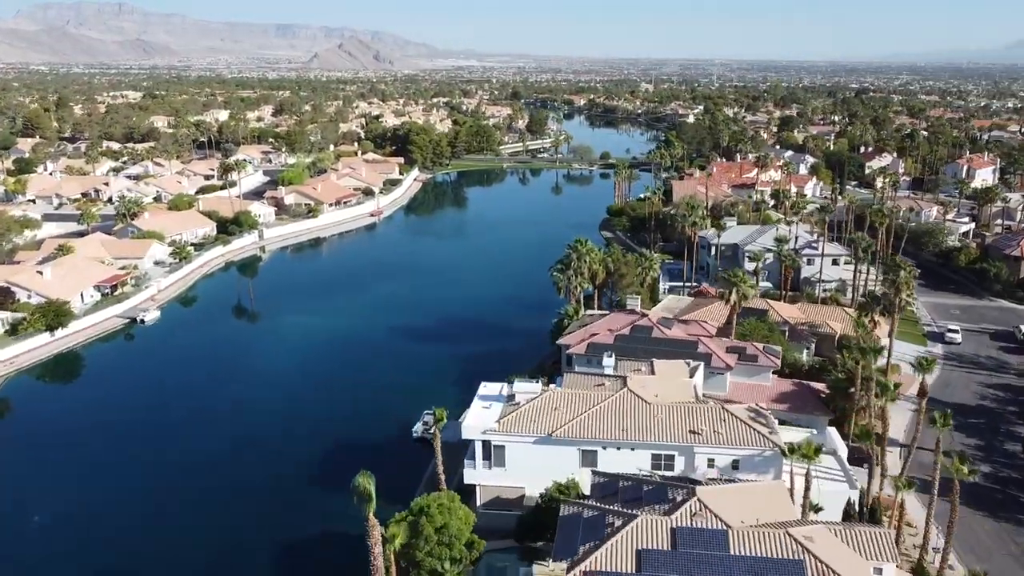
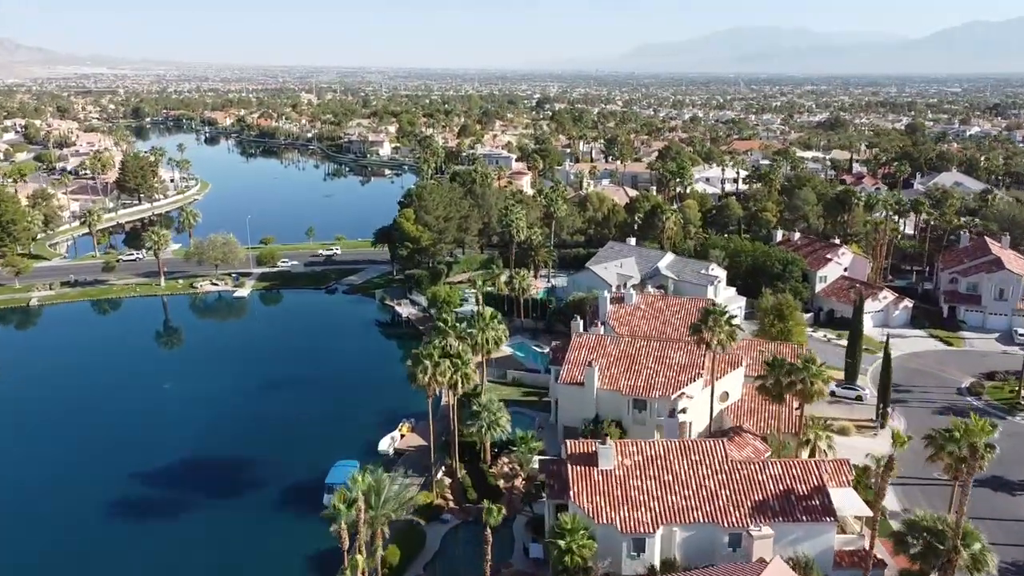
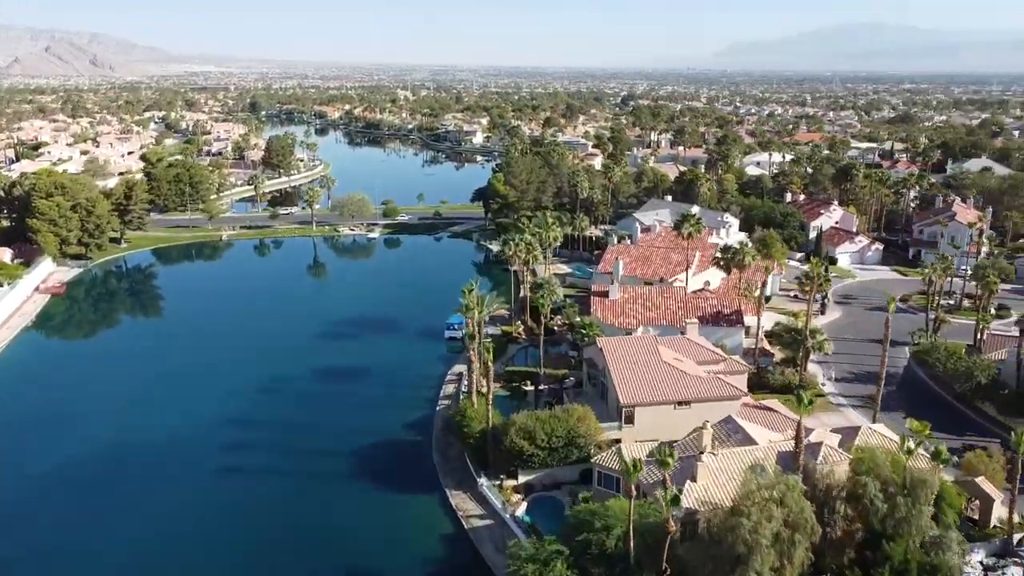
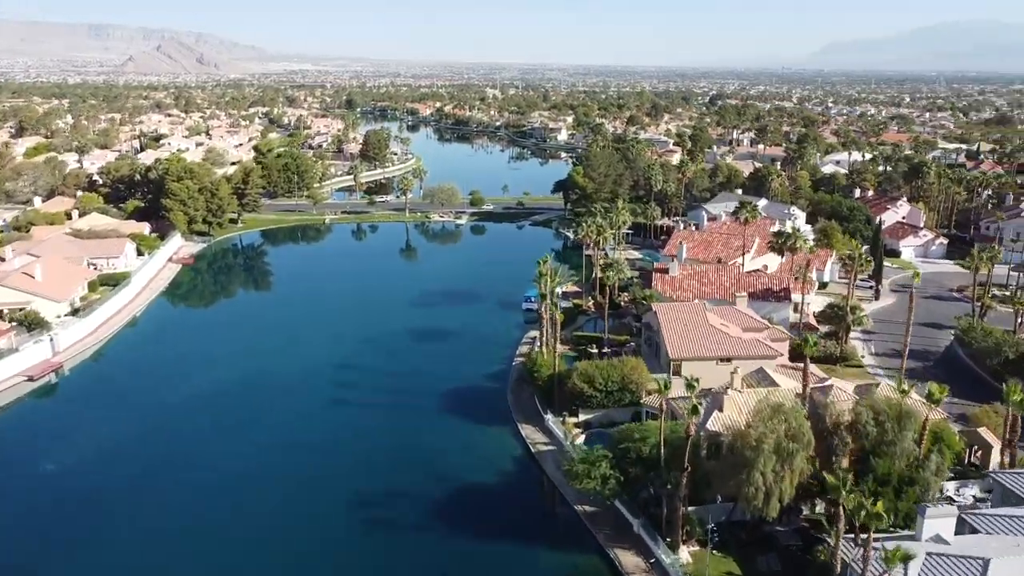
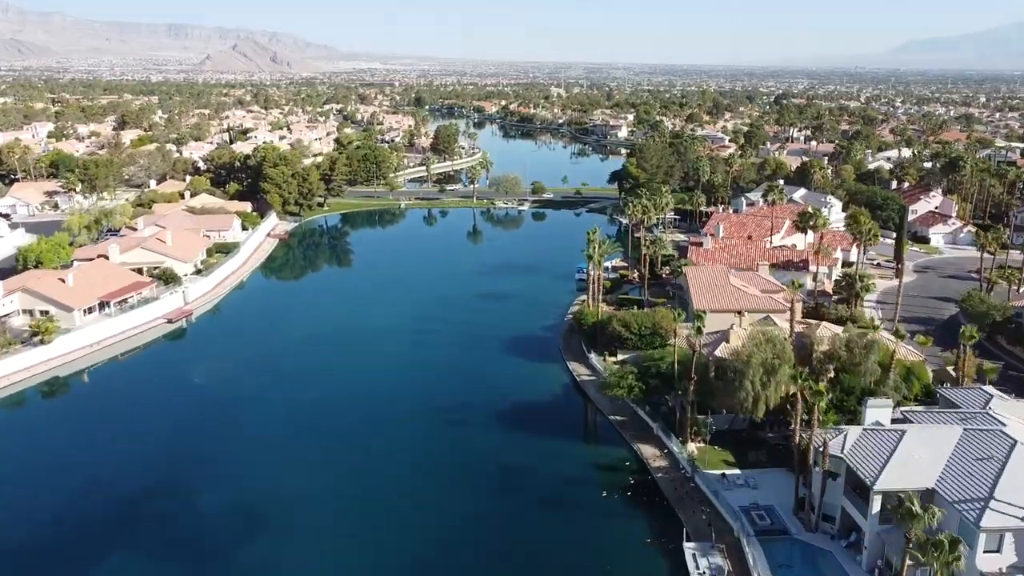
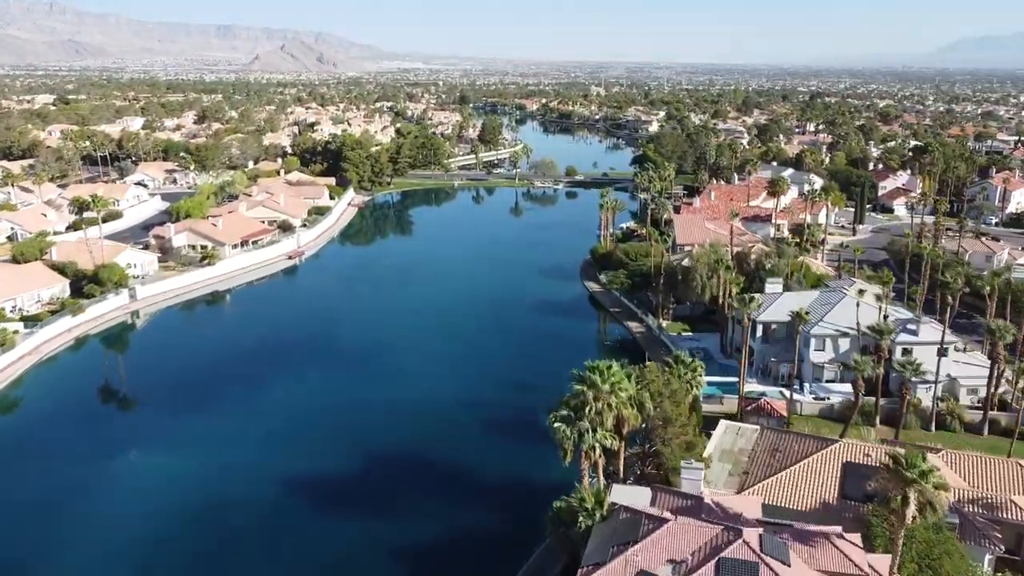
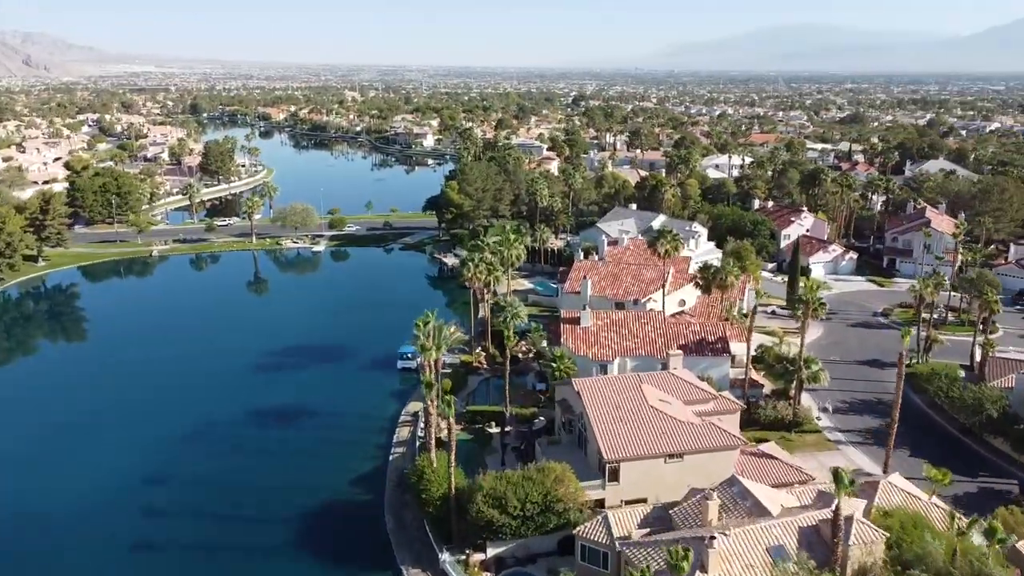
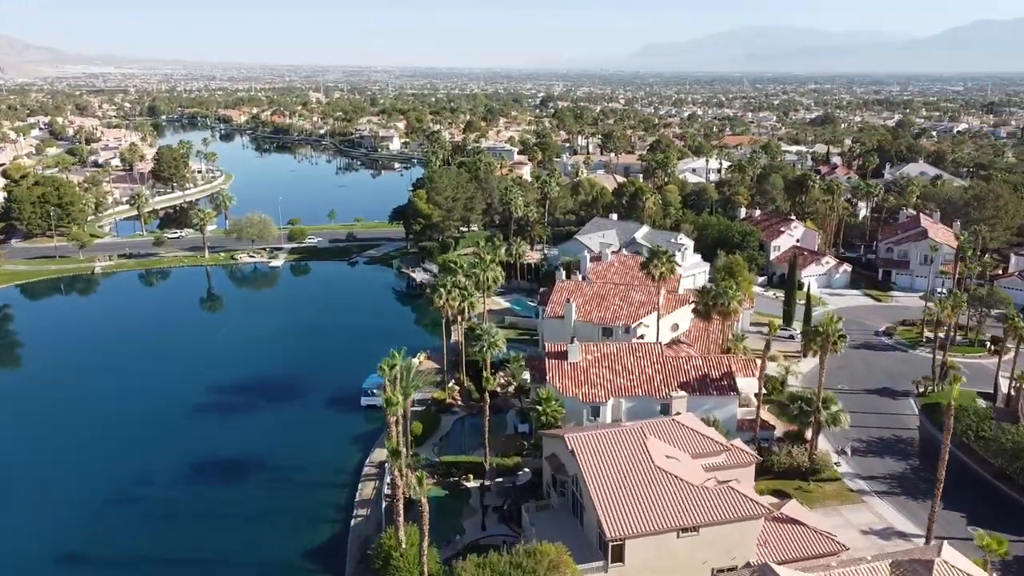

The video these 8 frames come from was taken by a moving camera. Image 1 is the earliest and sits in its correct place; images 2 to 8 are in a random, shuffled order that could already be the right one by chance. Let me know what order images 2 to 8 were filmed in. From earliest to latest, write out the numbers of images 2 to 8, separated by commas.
6, 5, 4, 3, 7, 8, 2
